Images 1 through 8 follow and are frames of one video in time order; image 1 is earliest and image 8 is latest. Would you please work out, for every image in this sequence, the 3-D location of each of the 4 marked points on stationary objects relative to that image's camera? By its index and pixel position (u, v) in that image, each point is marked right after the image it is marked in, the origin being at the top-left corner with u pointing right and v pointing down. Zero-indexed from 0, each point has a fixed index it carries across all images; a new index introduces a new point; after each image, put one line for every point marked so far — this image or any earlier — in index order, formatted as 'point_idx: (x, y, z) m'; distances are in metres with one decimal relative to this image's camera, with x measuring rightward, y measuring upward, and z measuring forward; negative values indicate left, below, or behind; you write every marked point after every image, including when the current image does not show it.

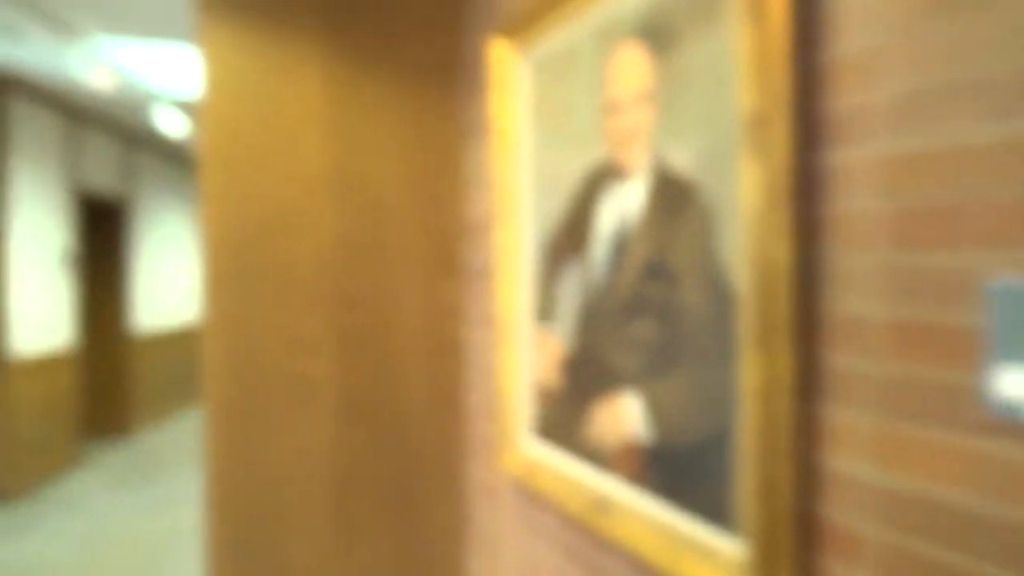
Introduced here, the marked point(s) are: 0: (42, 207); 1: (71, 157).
0: (-3.4, +0.6, +5.4) m
1: (-3.5, +1.1, +5.9) m
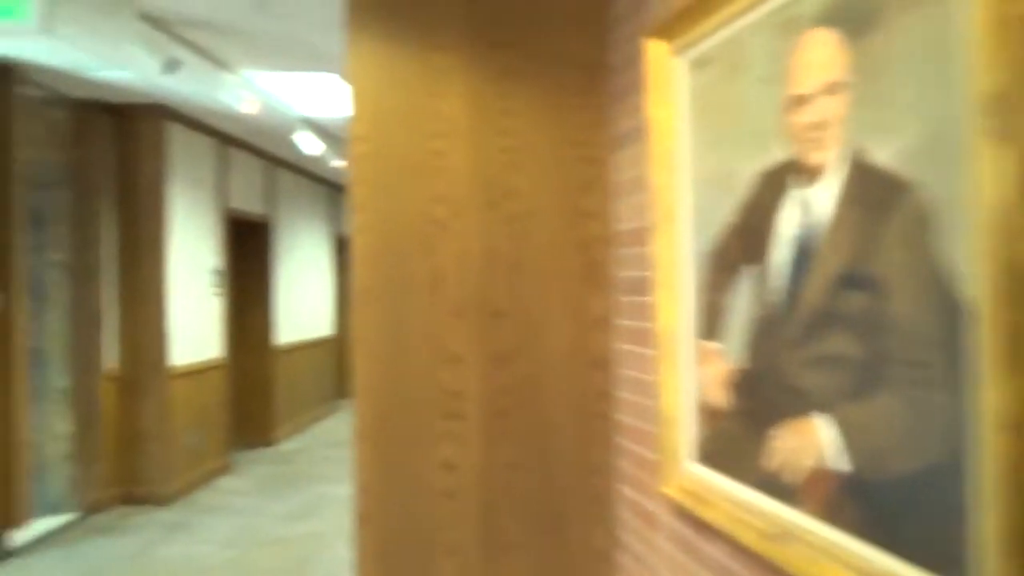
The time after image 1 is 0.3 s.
0: (-2.5, +0.5, +5.8) m
1: (-2.4, +0.9, +6.3) m
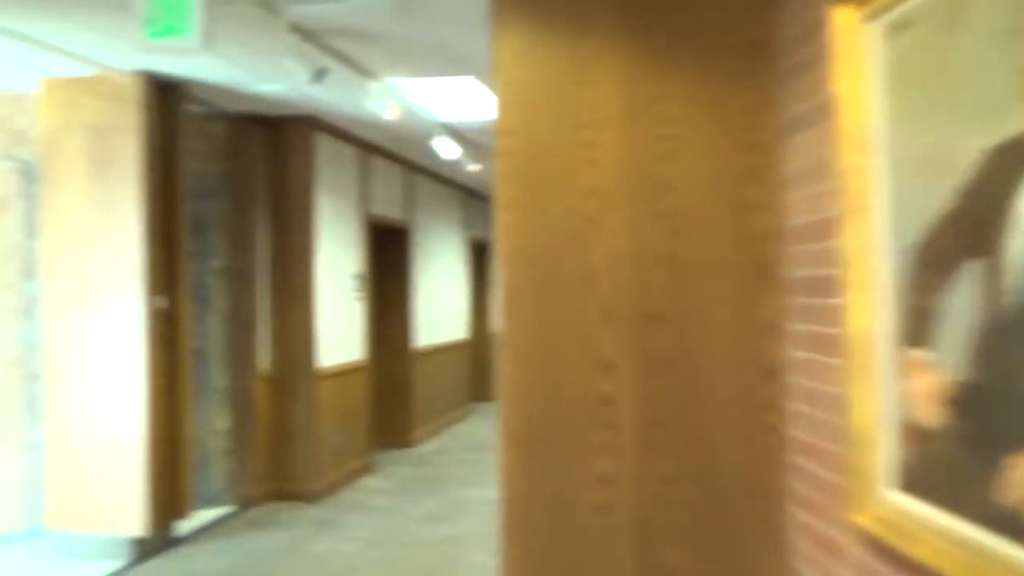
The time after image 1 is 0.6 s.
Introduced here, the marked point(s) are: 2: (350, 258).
0: (-1.4, +0.4, +6.0) m
1: (-1.3, +0.9, +6.4) m
2: (-1.3, +0.3, +6.1) m
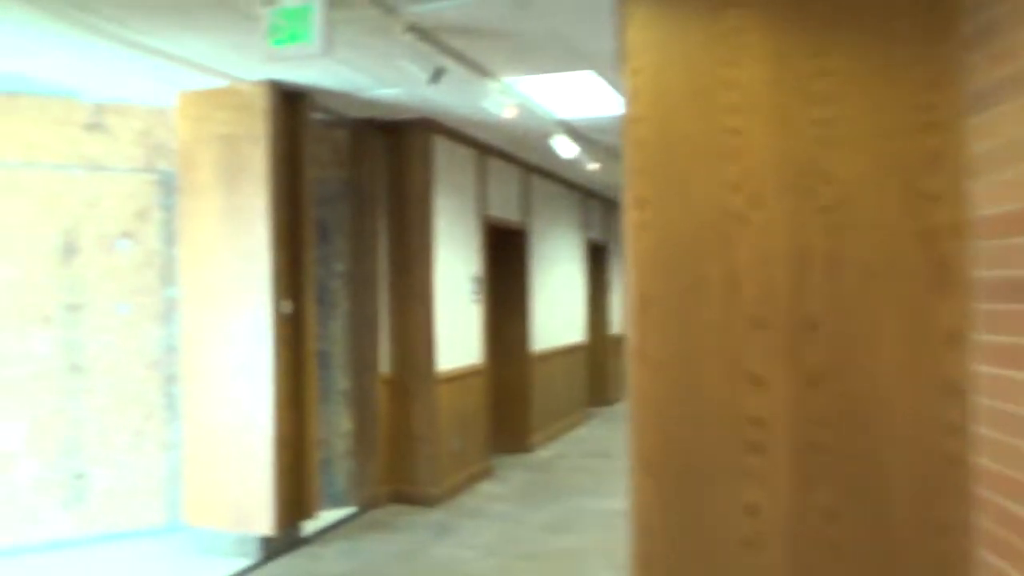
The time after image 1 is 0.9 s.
0: (-0.4, +0.4, +6.0) m
1: (-0.3, +0.9, +6.4) m
2: (-0.4, +0.2, +6.1) m
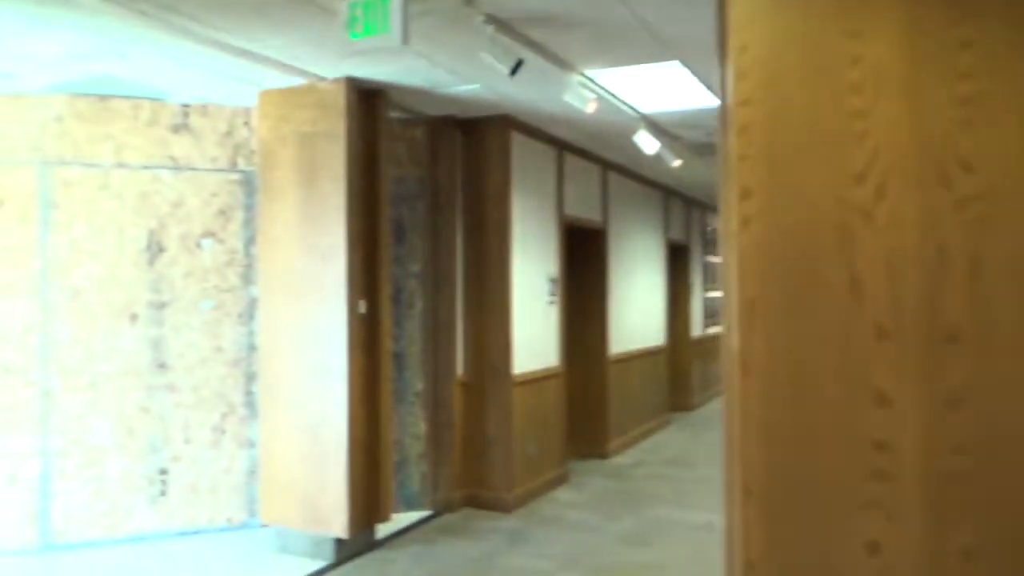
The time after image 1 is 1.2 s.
0: (+0.2, +0.4, +5.8) m
1: (+0.4, +0.9, +6.2) m
2: (+0.3, +0.2, +6.0) m
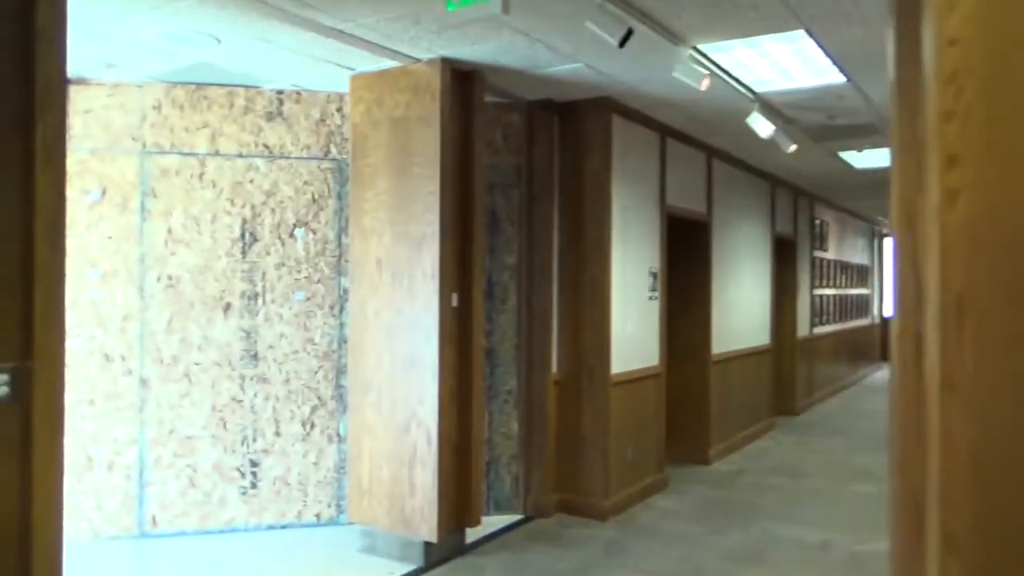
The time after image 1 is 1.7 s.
0: (+0.9, +0.4, +5.5) m
1: (+1.2, +0.9, +5.8) m
2: (+1.0, +0.3, +5.6) m
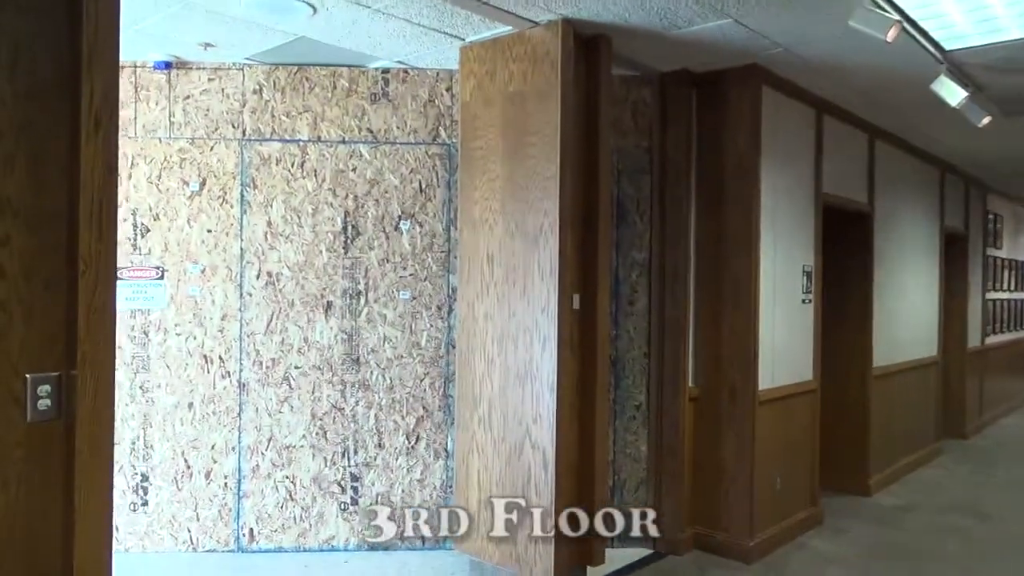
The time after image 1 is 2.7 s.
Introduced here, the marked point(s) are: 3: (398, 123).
0: (+1.7, +0.4, +4.7) m
1: (+2.1, +0.9, +5.0) m
2: (+1.8, +0.3, +4.8) m
3: (-0.7, +0.9, +4.2) m
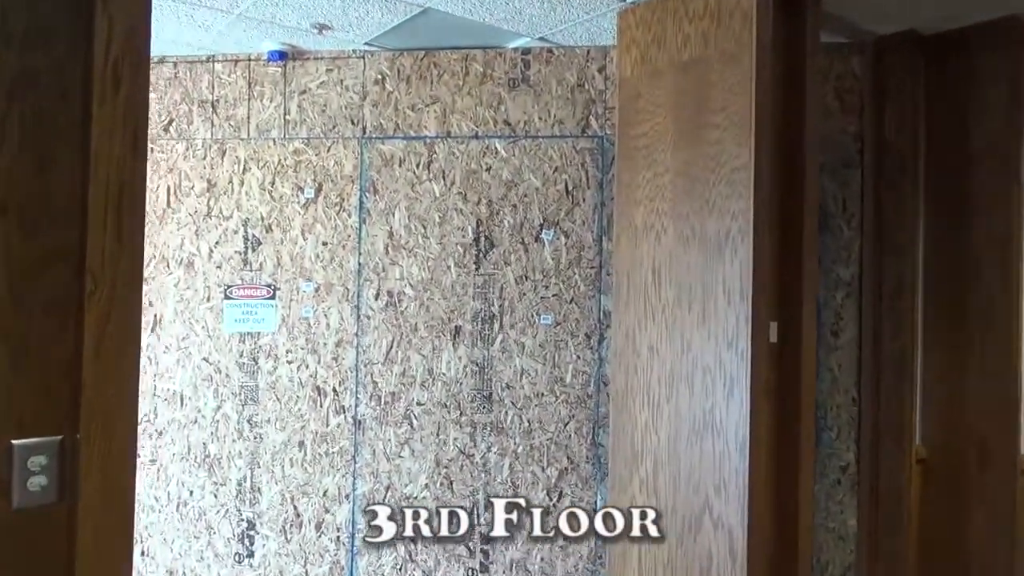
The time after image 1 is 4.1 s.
0: (+2.6, +0.3, +3.5) m
1: (+2.9, +0.7, +3.8) m
2: (+2.7, +0.1, +3.6) m
3: (+0.1, +0.8, +3.5) m
